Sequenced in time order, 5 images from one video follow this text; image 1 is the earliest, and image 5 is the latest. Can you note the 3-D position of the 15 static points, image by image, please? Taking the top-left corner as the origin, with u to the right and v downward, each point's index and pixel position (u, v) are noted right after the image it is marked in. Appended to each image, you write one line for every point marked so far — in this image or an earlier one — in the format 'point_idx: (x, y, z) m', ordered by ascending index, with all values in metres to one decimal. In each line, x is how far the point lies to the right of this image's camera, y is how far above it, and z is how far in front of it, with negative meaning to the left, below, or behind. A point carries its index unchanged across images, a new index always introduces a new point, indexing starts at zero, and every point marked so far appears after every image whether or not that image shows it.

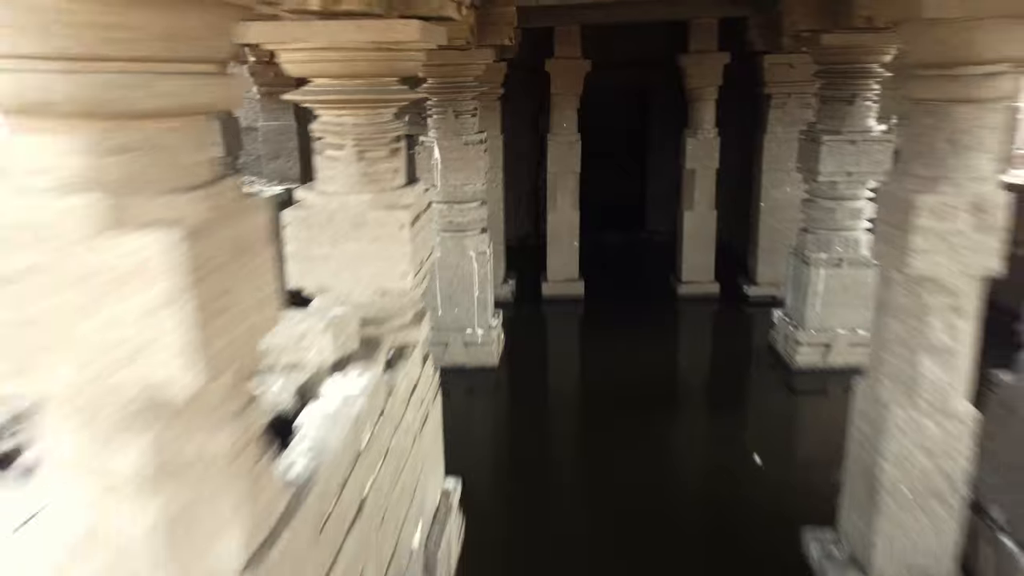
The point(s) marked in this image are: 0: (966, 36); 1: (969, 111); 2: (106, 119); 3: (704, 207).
0: (+0.9, +0.5, +1.8) m
1: (+1.0, +0.4, +1.9) m
2: (-0.4, +0.2, +0.8) m
3: (+1.1, +0.5, +5.0) m
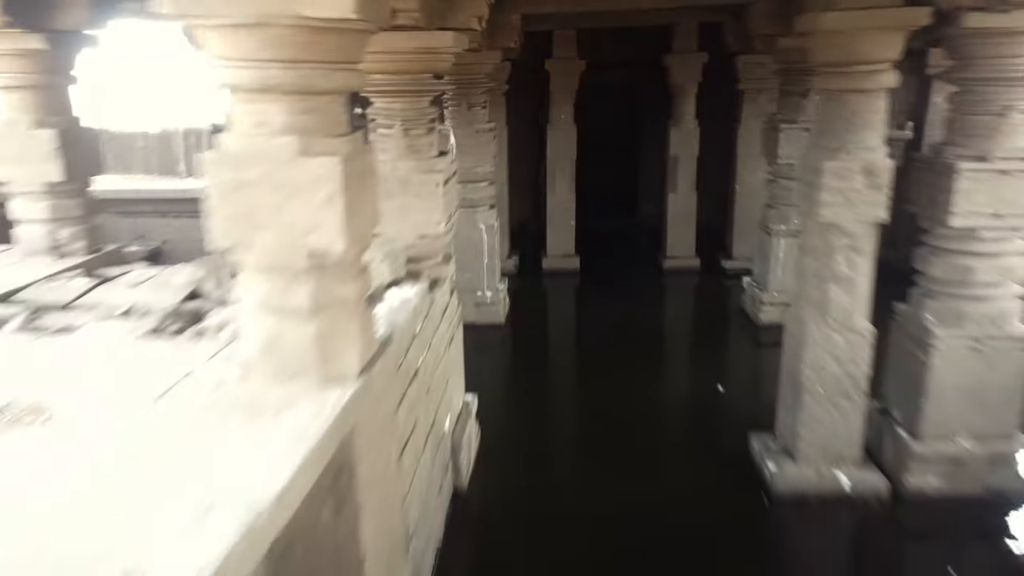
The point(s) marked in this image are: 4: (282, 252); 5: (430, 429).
0: (+1.0, +0.7, +2.4) m
1: (+1.0, +0.5, +2.5) m
2: (-0.4, +0.3, +1.5) m
3: (+1.1, +0.6, +5.6) m
4: (-0.4, +0.1, +1.5) m
5: (-0.2, -0.4, +2.2) m
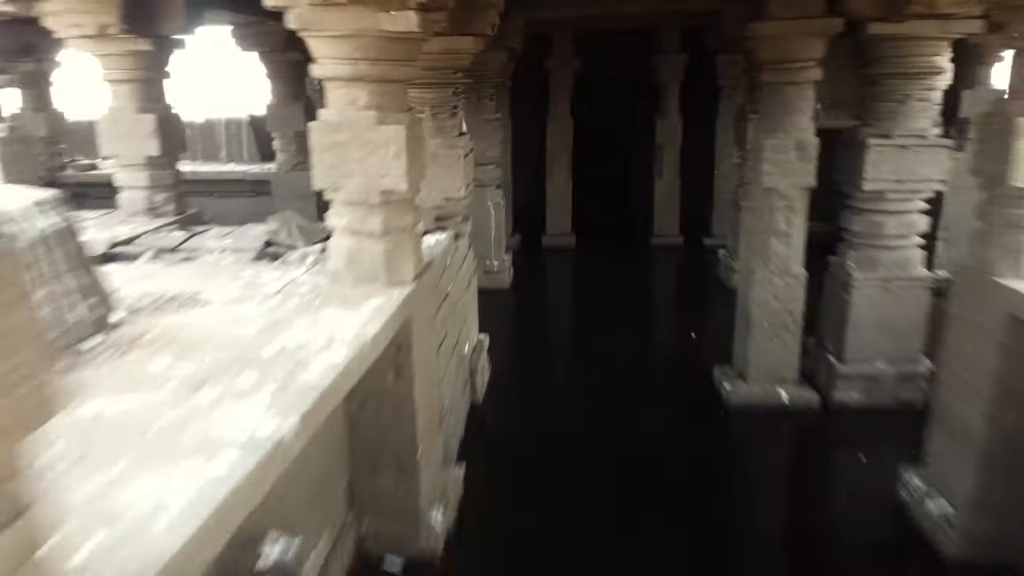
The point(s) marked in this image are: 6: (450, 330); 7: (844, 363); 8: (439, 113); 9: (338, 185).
0: (+1.0, +0.9, +3.1) m
1: (+1.0, +0.7, +3.1) m
2: (-0.3, +0.5, +2.1) m
3: (+1.2, +0.8, +6.3) m
4: (-0.4, +0.2, +2.1) m
5: (-0.2, -0.2, +2.9) m
6: (-0.2, -0.1, +2.7) m
7: (+1.3, -0.3, +3.3) m
8: (-0.3, +0.7, +3.2) m
9: (-0.4, +0.3, +2.1) m
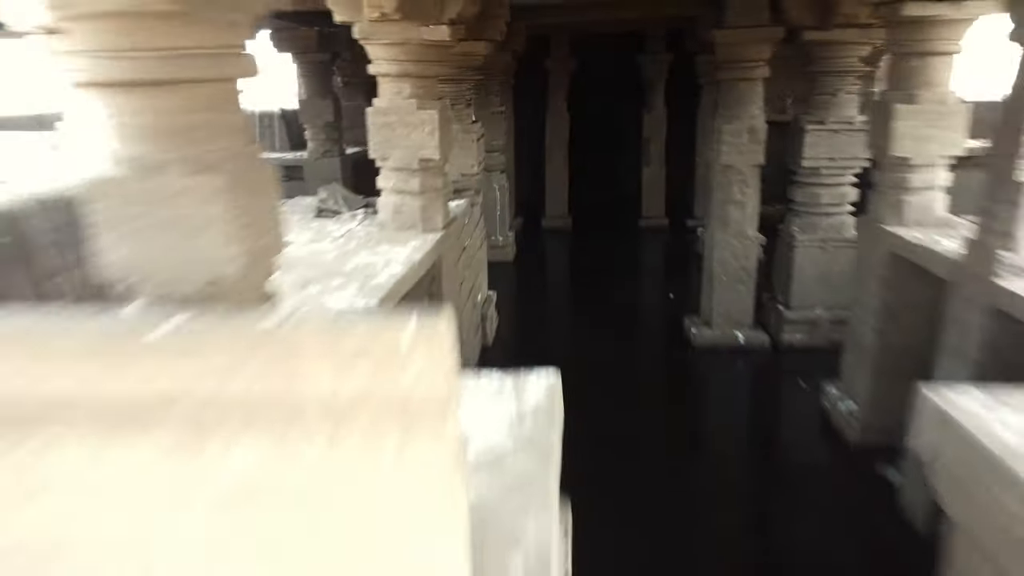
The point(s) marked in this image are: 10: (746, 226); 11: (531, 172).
0: (+1.0, +1.1, +3.8) m
1: (+1.0, +0.9, +3.8) m
2: (-0.3, +0.7, +2.8) m
3: (+1.2, +1.0, +7.0) m
4: (-0.3, +0.4, +2.8) m
5: (-0.2, 0.0, +3.6) m
6: (-0.2, 0.0, +3.5) m
7: (+1.3, -0.1, +4.0) m
8: (-0.3, +0.8, +3.9) m
9: (-0.4, +0.4, +2.9) m
10: (+1.1, +0.3, +4.0) m
11: (+0.2, +1.1, +8.6) m
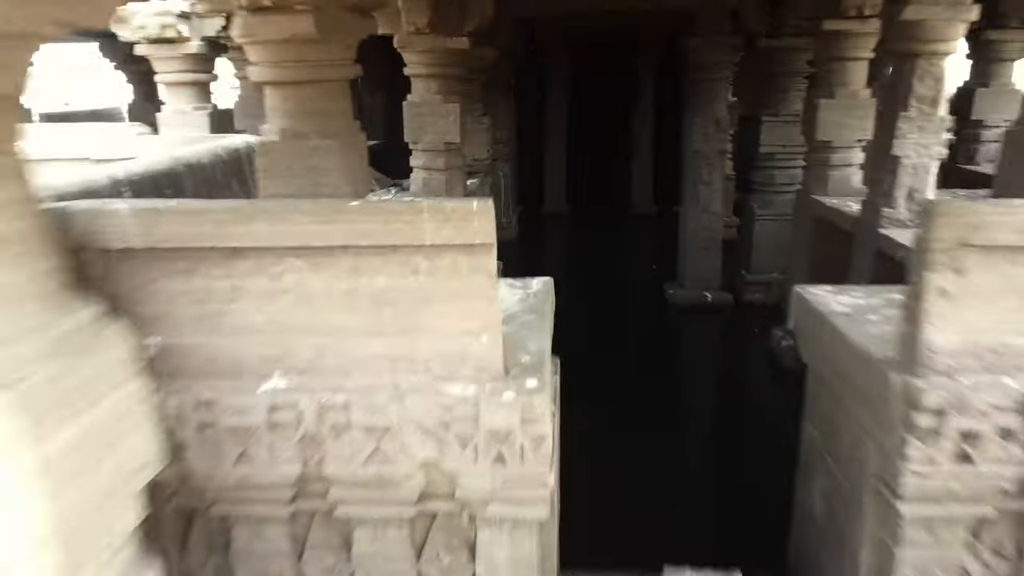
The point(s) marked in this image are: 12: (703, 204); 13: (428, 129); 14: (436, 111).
0: (+1.0, +1.2, +4.5) m
1: (+1.1, +1.1, +4.6) m
2: (-0.3, +0.9, +3.6) m
3: (+1.2, +1.2, +7.7) m
4: (-0.3, +0.6, +3.6) m
5: (-0.1, +0.2, +4.4) m
6: (-0.2, +0.2, +4.2) m
7: (+1.3, +0.1, +4.8) m
8: (-0.2, +1.0, +4.7) m
9: (-0.4, +0.6, +3.6) m
10: (+1.1, +0.5, +4.7) m
11: (+0.2, +1.3, +9.4) m
12: (+1.0, +0.5, +4.7) m
13: (-0.3, +0.7, +3.6) m
14: (-0.3, +0.7, +3.6) m
